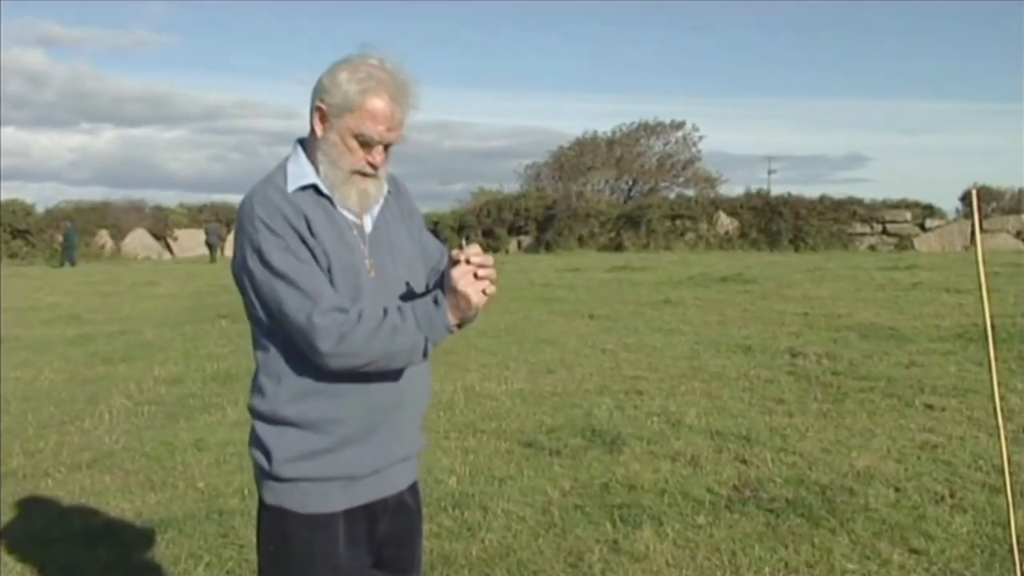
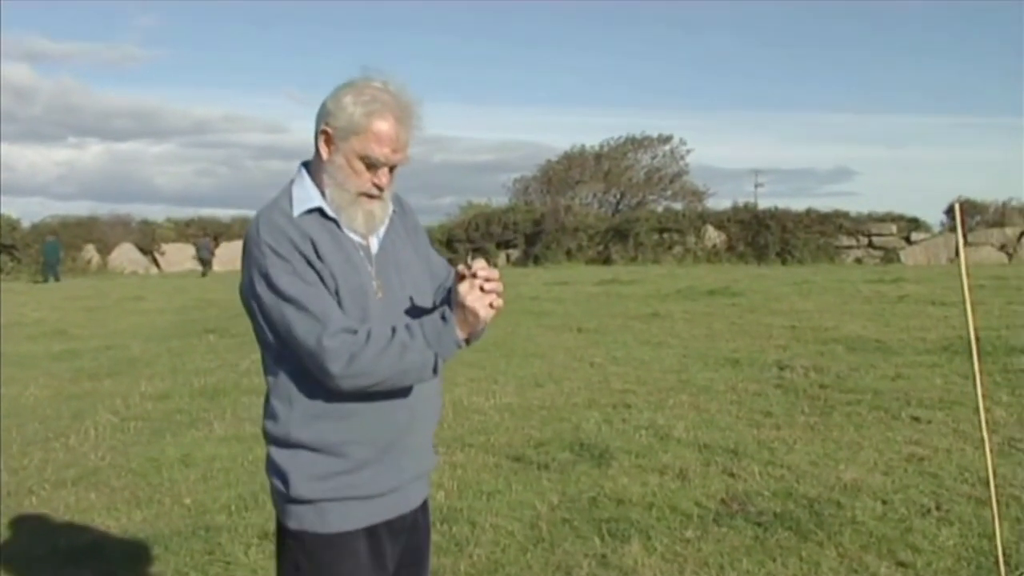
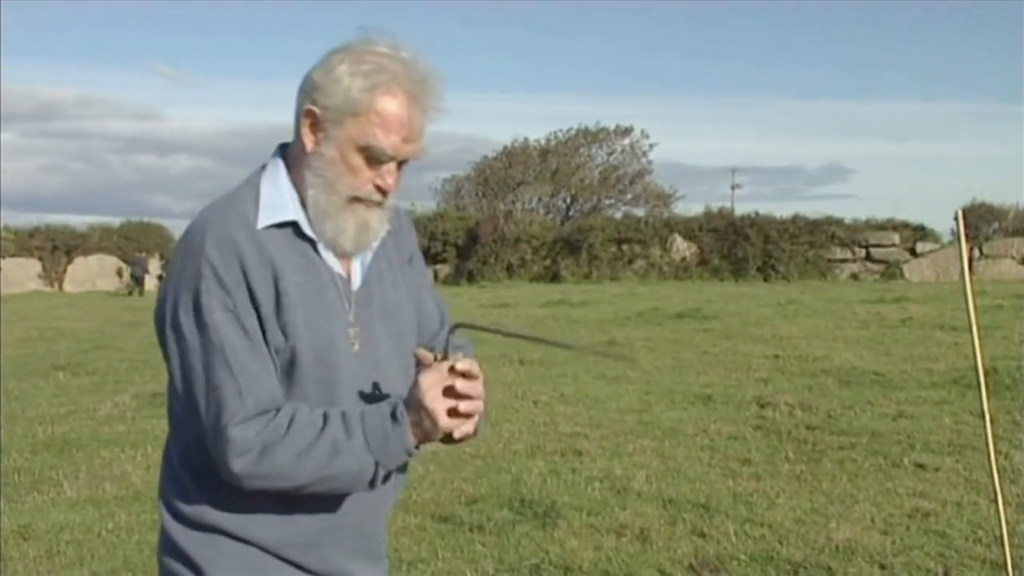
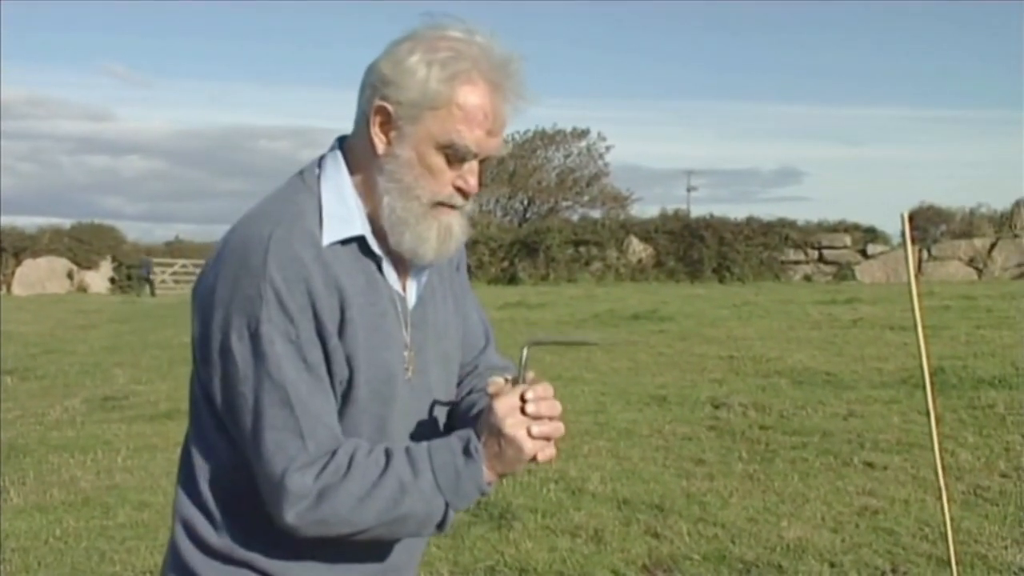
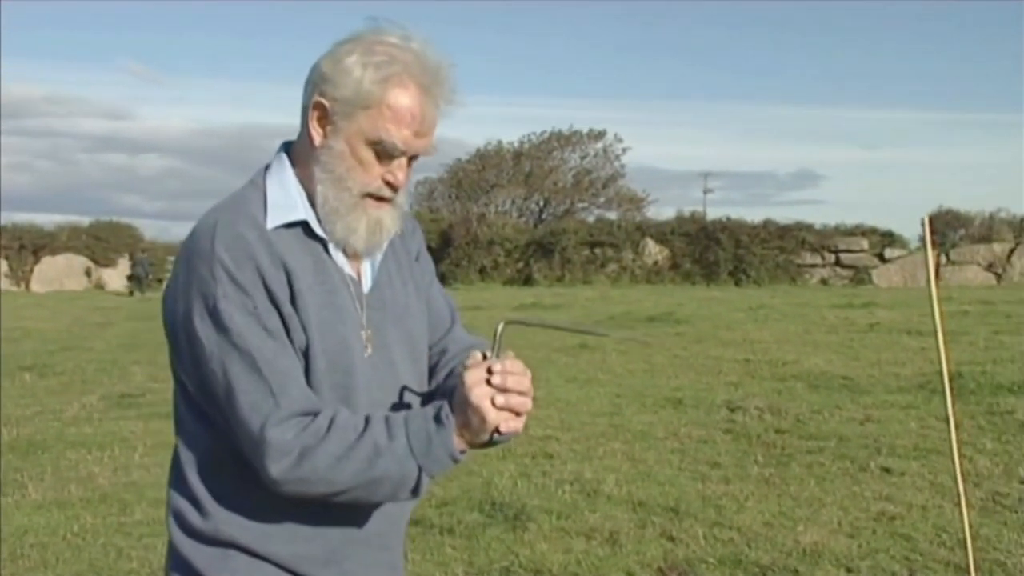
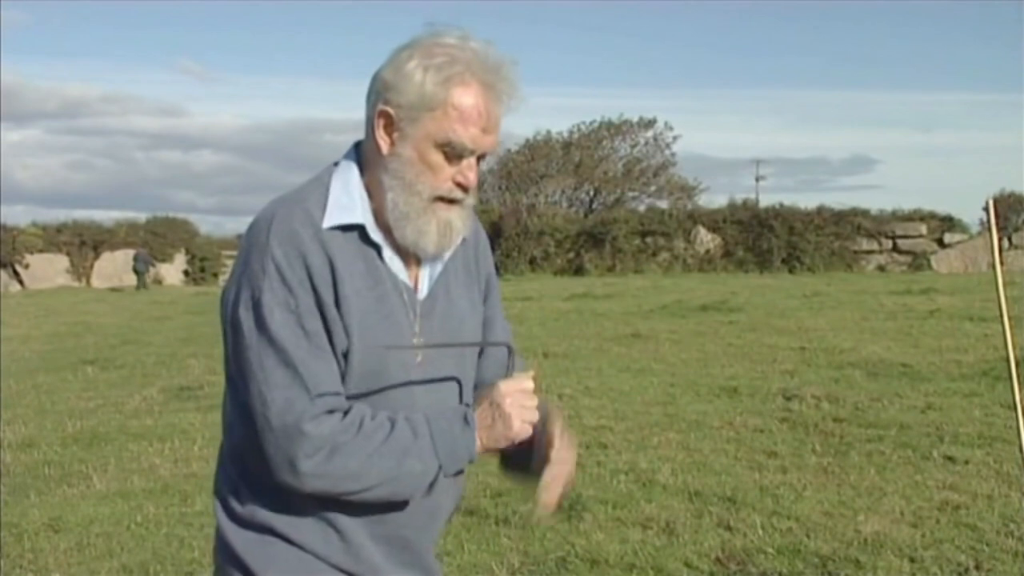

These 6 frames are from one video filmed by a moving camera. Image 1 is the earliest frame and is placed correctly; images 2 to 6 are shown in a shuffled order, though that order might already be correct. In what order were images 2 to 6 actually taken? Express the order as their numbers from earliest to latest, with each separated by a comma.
2, 6, 3, 5, 4
